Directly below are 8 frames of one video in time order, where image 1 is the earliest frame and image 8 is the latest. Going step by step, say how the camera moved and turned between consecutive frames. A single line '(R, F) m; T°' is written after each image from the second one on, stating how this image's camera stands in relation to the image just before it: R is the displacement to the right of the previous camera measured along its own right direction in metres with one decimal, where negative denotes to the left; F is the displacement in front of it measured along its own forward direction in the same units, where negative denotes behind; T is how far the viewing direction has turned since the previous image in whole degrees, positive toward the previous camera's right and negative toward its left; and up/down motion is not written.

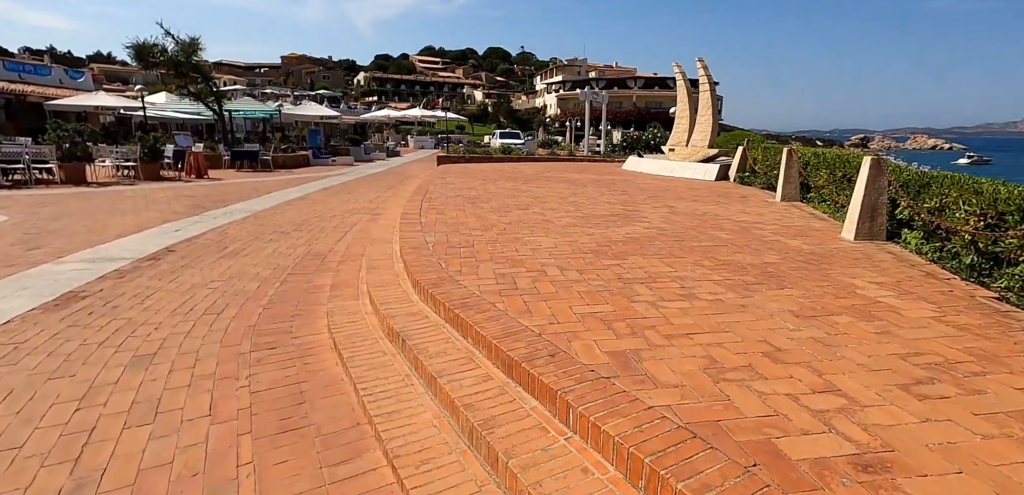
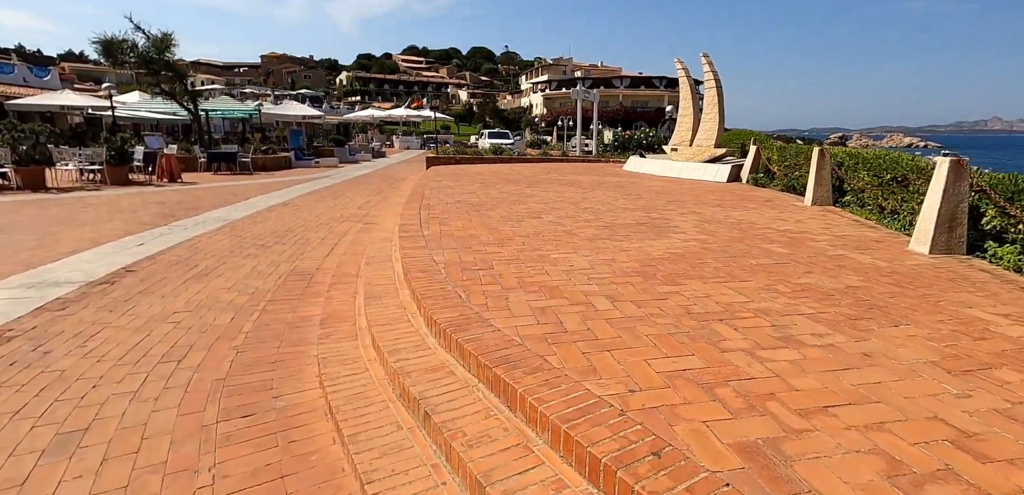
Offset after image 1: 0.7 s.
(-0.4, +0.9) m; +2°
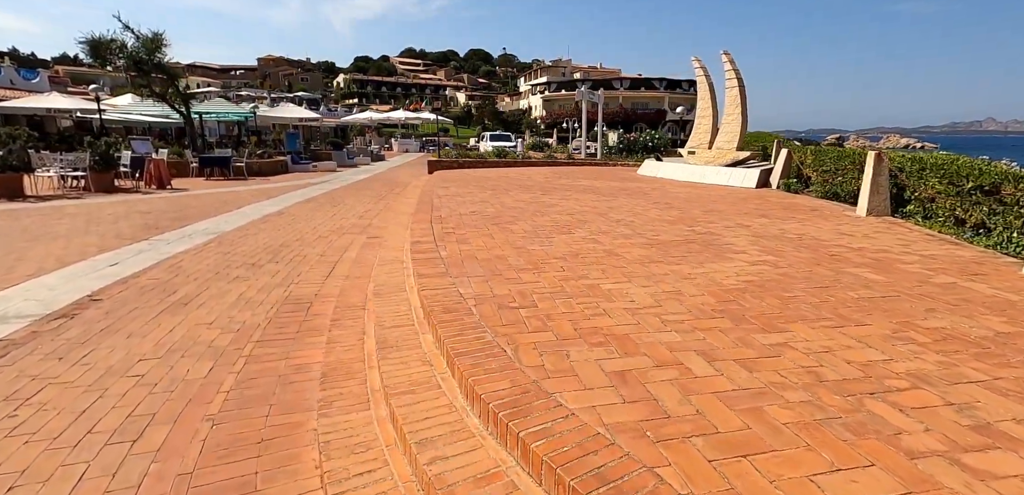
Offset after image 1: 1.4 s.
(-0.3, +0.9) m; 0°
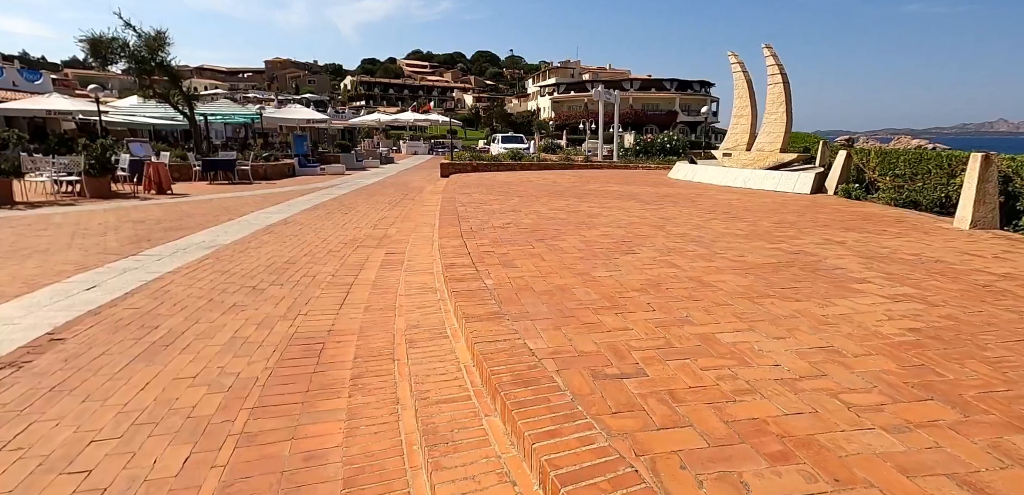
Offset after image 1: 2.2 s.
(-0.4, +1.0) m; -1°
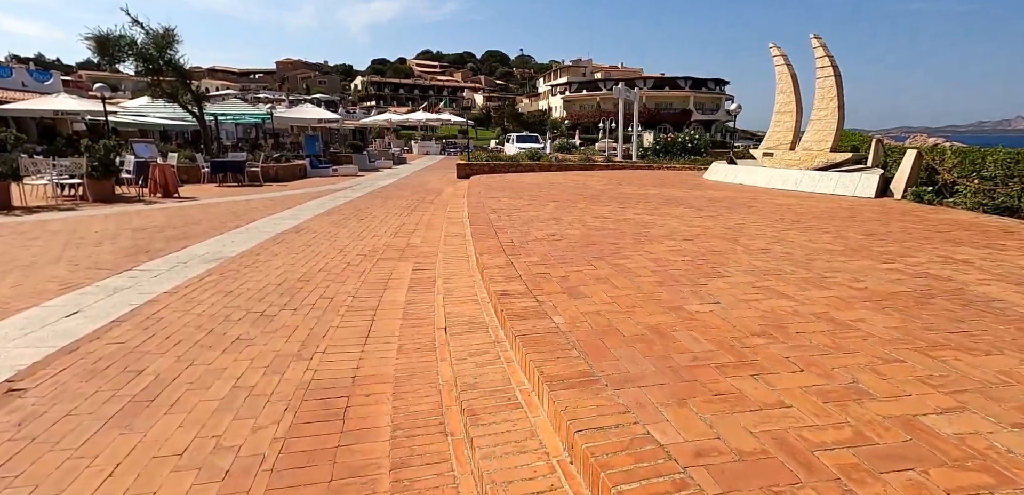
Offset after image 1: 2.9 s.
(-0.4, +0.9) m; -1°
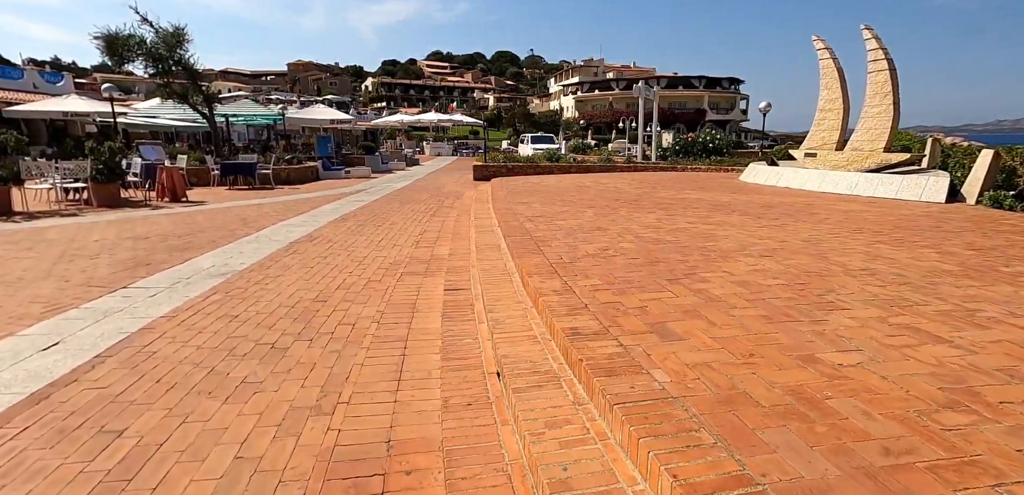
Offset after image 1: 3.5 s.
(-0.4, +0.8) m; -1°
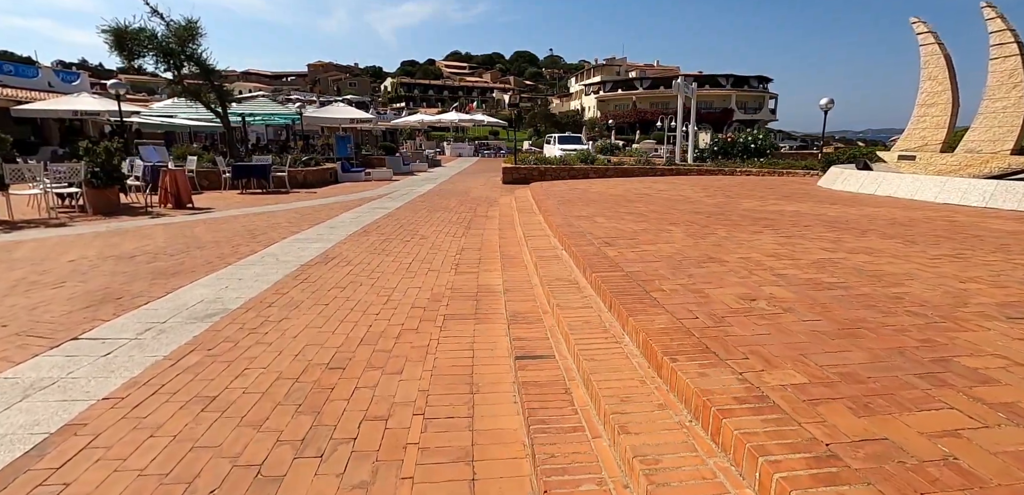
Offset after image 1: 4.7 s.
(-0.6, +1.6) m; -2°
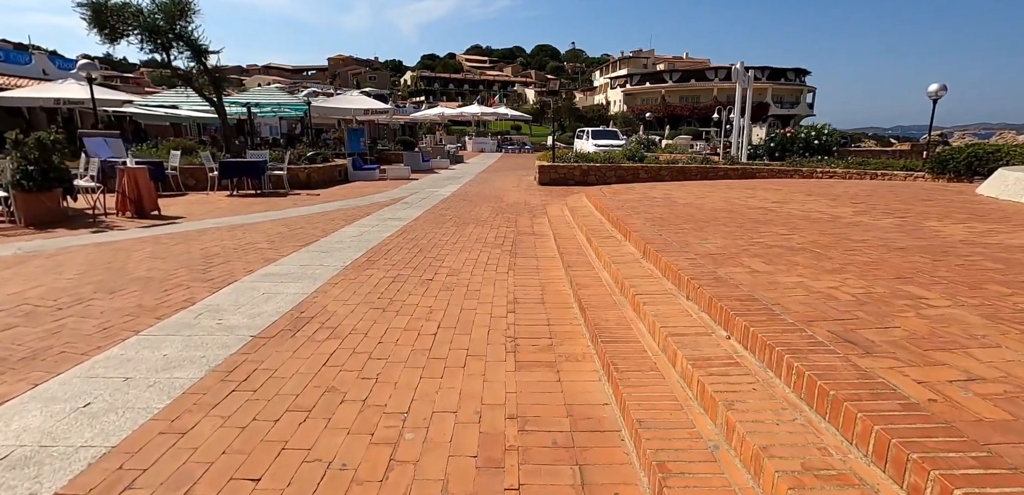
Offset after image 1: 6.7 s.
(-0.6, +2.8) m; -2°
